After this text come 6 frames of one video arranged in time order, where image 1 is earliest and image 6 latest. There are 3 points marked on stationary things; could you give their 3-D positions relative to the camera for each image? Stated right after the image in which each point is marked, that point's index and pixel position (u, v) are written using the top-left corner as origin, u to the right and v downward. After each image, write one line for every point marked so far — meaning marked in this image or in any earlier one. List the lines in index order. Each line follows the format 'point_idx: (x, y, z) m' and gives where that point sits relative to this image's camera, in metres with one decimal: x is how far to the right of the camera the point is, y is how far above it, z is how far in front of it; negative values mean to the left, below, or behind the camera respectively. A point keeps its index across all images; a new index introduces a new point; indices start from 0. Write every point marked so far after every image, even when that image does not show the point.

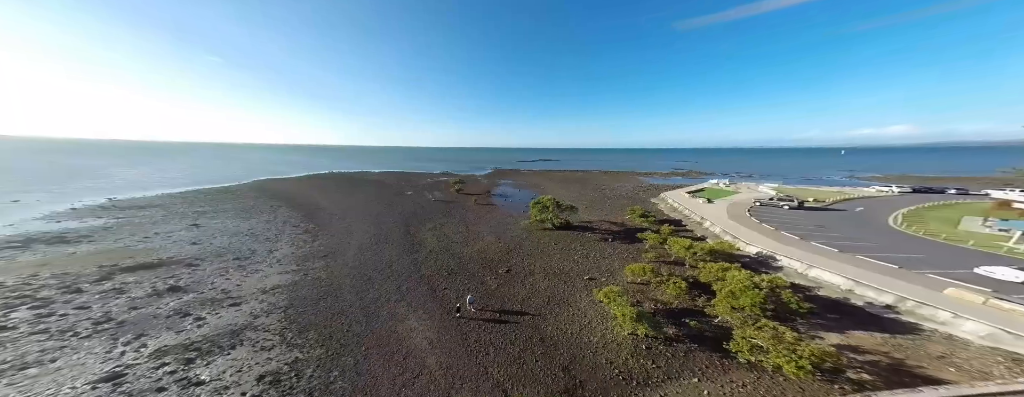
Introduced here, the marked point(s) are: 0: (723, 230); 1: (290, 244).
0: (+15.0, -2.2, +17.2) m
1: (-15.4, -3.2, +16.7) m
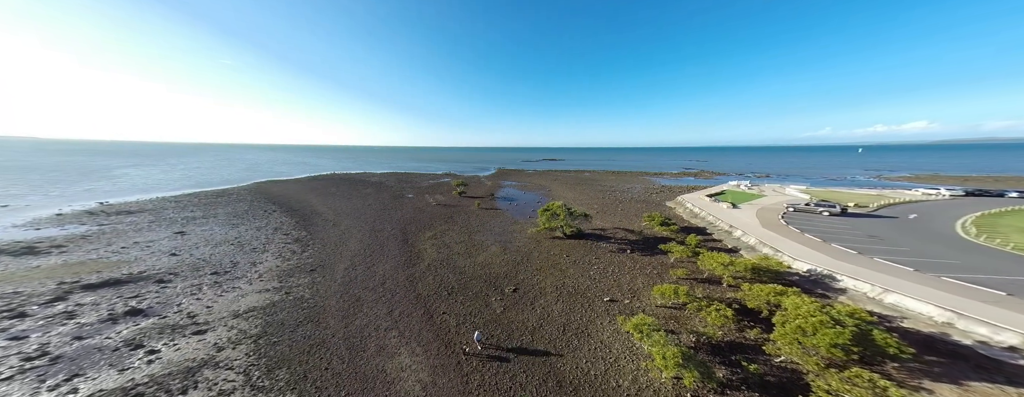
0: (+15.6, -2.6, +15.1) m
1: (-14.9, -3.6, +15.2) m
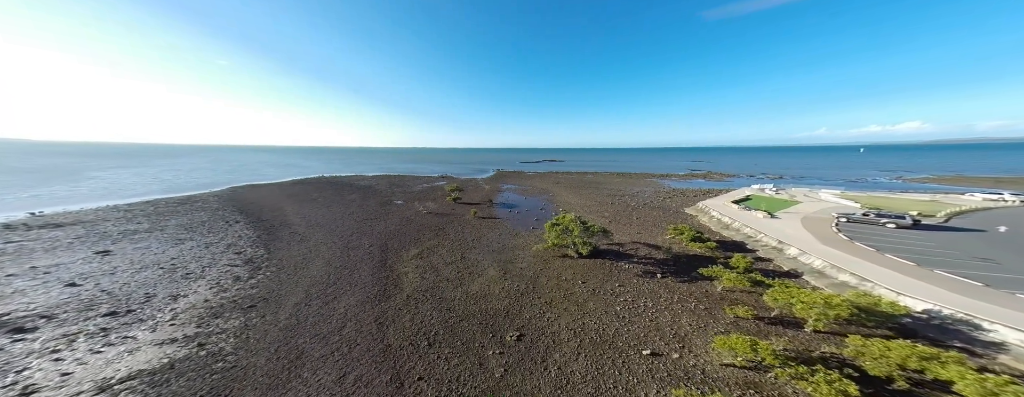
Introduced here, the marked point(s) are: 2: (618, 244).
0: (+15.7, -3.2, +11.9) m
1: (-14.8, -4.3, +11.9) m
2: (+7.6, -3.2, +17.2) m
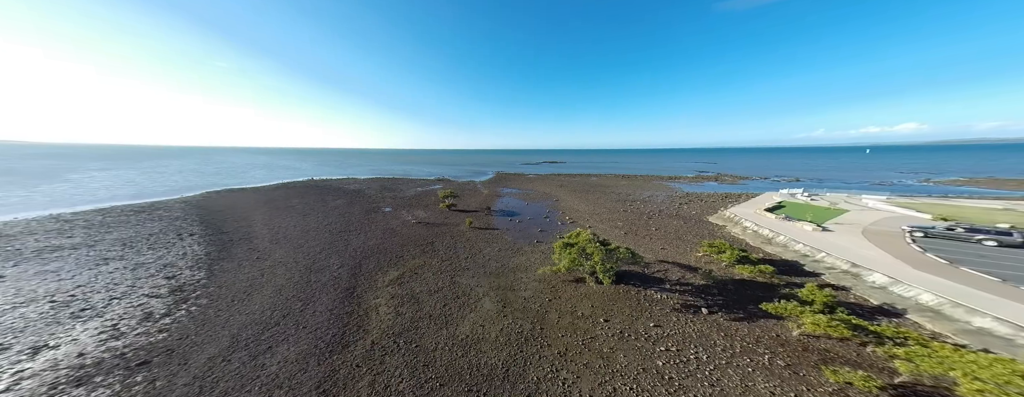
0: (+15.7, -3.8, +8.8) m
1: (-14.7, -4.9, +8.7) m
2: (+7.6, -3.8, +14.0) m
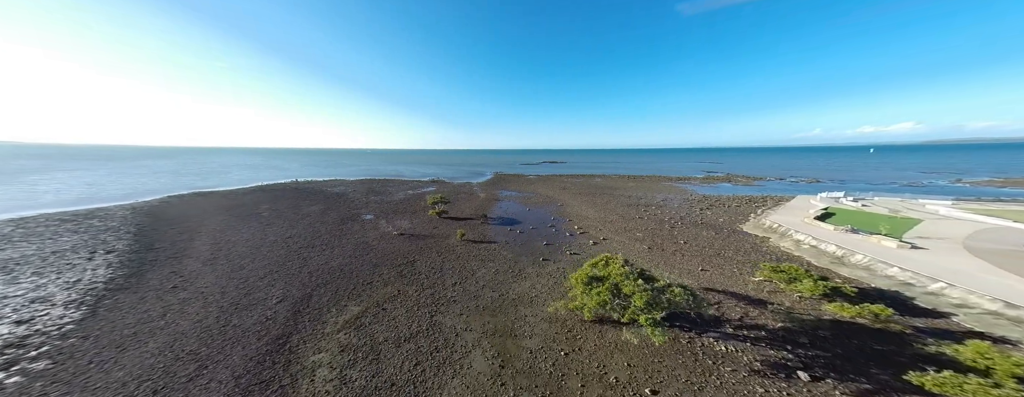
0: (+15.8, -4.2, +5.3) m
1: (-14.7, -5.4, +5.1) m
2: (+7.6, -4.3, +10.5) m
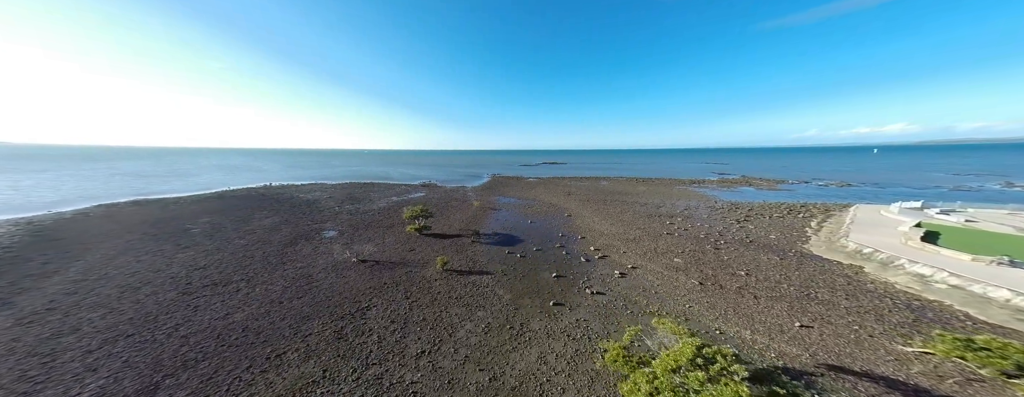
0: (+15.7, -5.0, +0.6) m
1: (-14.7, -6.2, +0.3) m
2: (+7.6, -5.2, +5.8) m
